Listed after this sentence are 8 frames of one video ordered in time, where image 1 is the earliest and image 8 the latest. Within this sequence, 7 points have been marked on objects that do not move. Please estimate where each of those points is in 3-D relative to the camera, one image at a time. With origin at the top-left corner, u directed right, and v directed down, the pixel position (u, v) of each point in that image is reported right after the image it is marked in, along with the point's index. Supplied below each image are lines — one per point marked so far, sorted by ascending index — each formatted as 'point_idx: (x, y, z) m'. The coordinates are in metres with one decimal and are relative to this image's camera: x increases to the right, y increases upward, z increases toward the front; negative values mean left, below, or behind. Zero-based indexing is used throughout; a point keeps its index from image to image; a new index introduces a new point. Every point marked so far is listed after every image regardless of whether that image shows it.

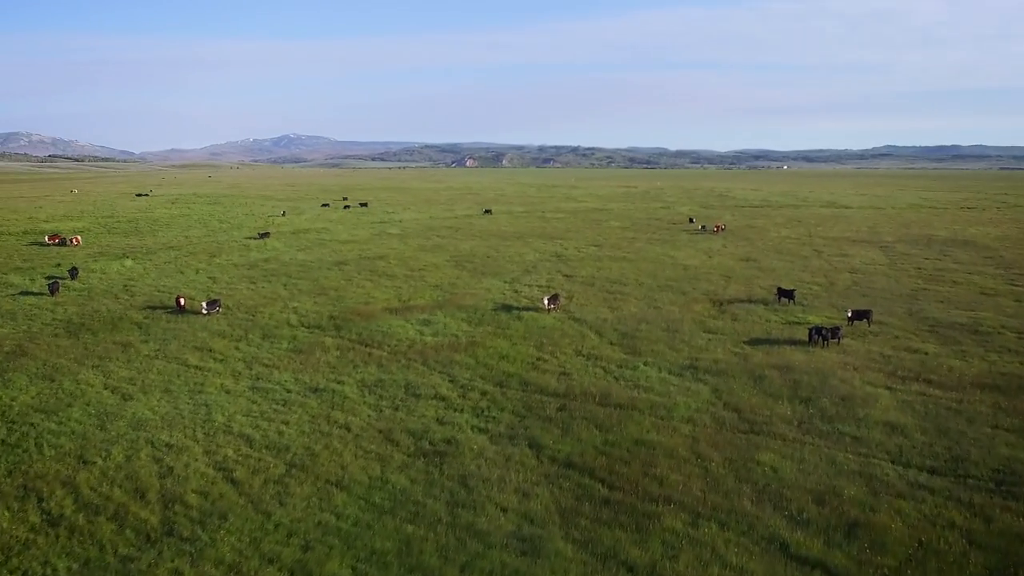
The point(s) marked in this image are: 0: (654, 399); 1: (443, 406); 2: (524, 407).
0: (+2.2, -1.8, +17.9) m
1: (-1.1, -1.9, +18.2) m
2: (+0.2, -1.9, +17.7) m
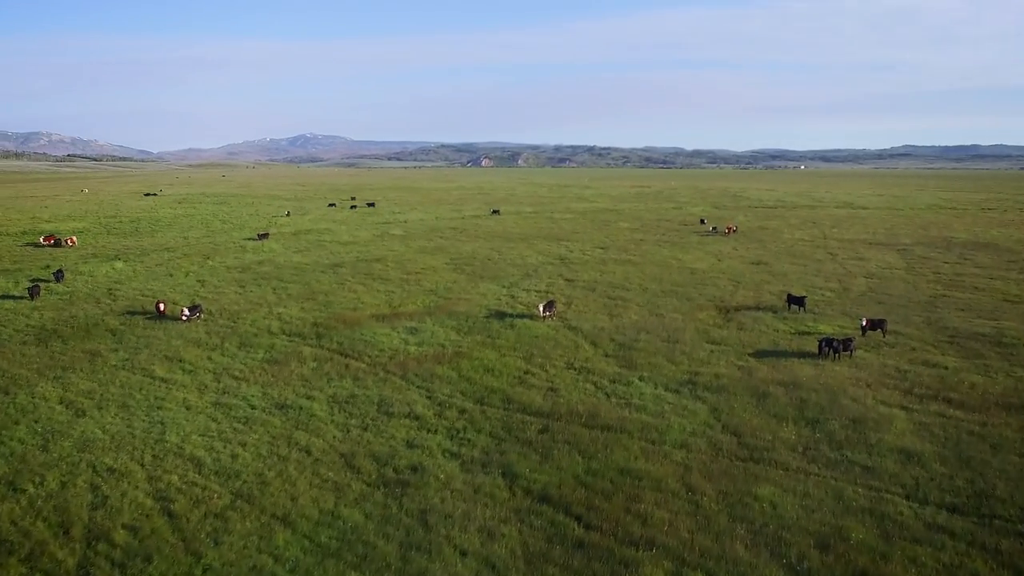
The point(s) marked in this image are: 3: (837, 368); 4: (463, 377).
0: (+1.9, -1.9, +16.3) m
1: (-1.4, -2.1, +16.7) m
2: (-0.1, -2.0, +16.2) m
3: (+5.7, -1.4, +19.6) m
4: (-0.9, -1.6, +19.7) m
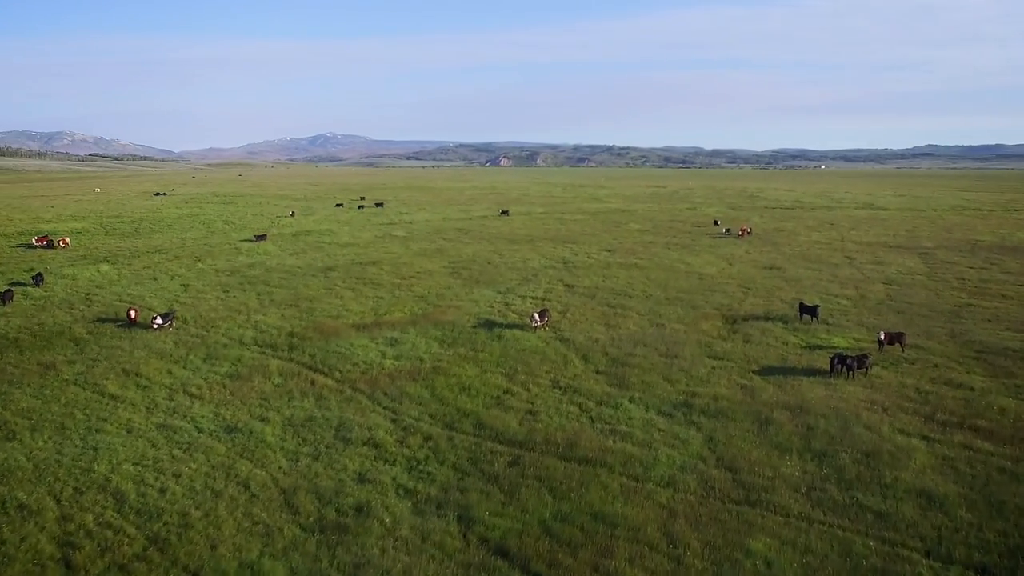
0: (+1.5, -2.1, +14.4) m
1: (-1.8, -2.2, +14.9) m
2: (-0.6, -2.2, +14.4) m
3: (+5.3, -1.6, +17.6) m
4: (-1.2, -1.7, +17.9) m
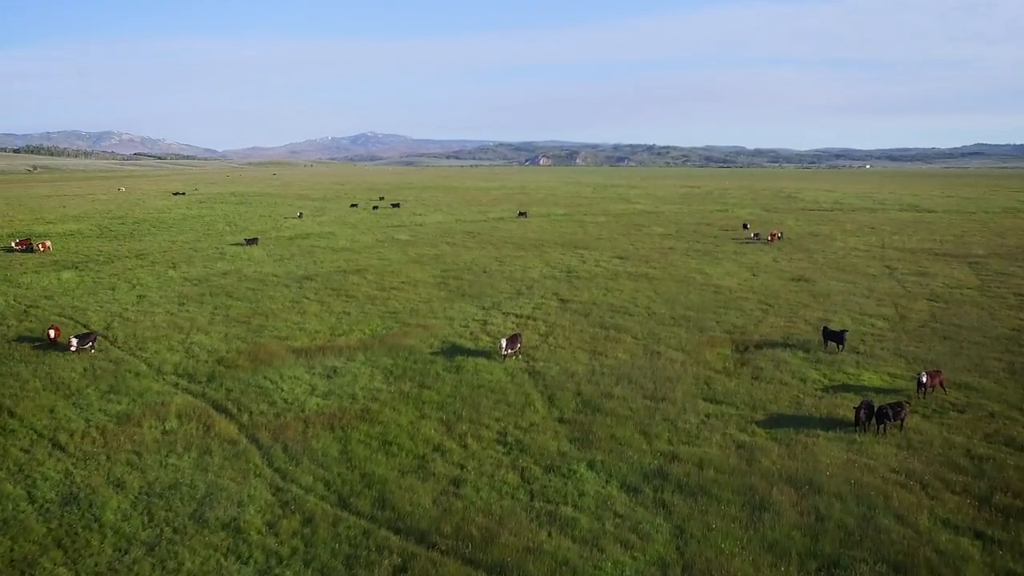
0: (+0.5, -2.4, +10.5) m
1: (-2.8, -2.6, +11.0) m
2: (-1.6, -2.5, +10.5) m
3: (+4.4, -2.0, +13.5) m
4: (-2.1, -2.1, +14.1) m
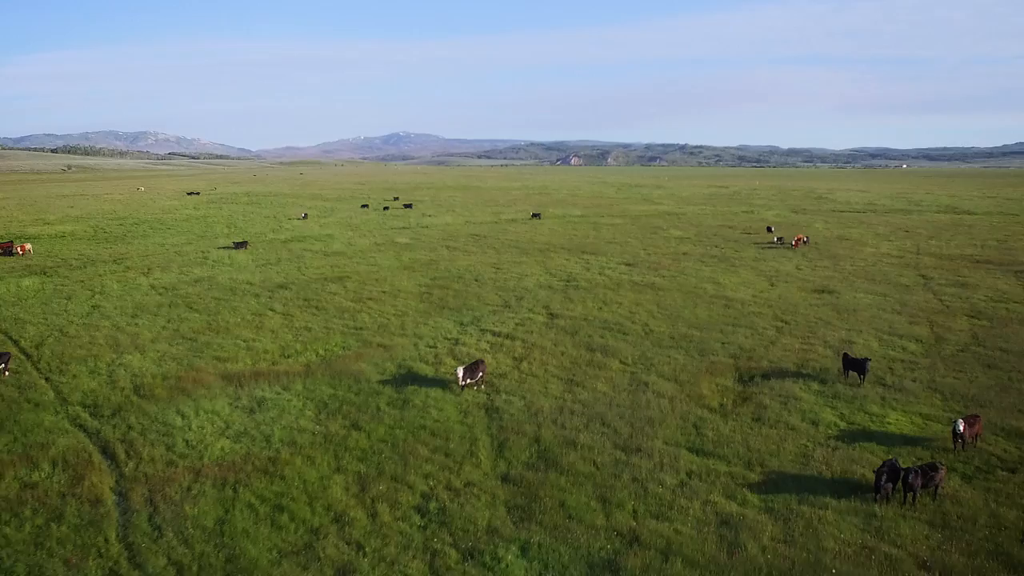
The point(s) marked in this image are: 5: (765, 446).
0: (-0.4, -2.7, +7.4) m
1: (-3.7, -2.8, +8.1) m
2: (-2.5, -2.8, +7.5) m
3: (+3.6, -2.2, +10.4) m
4: (-2.9, -2.3, +11.1) m
5: (+3.0, -1.9, +13.3) m
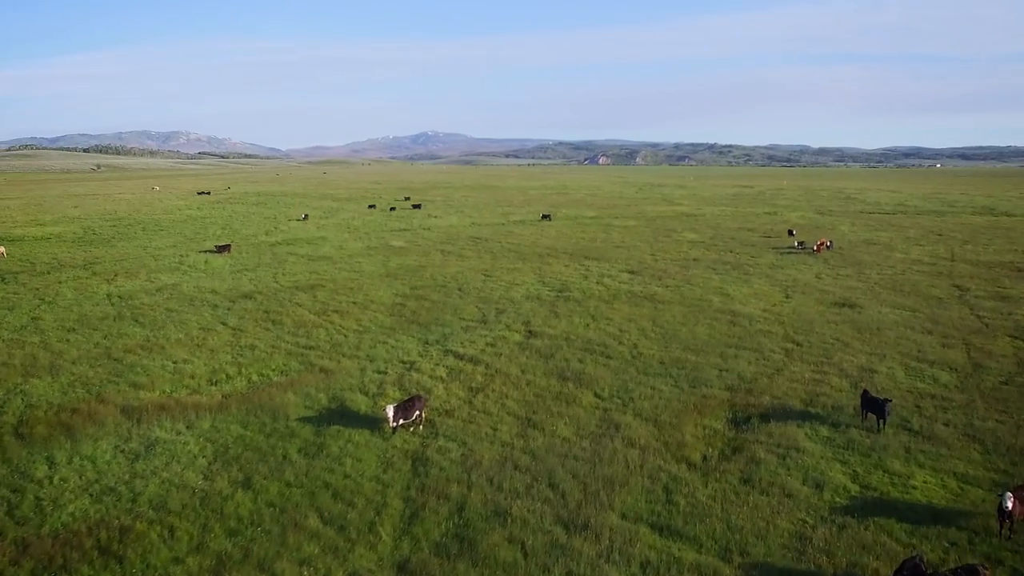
0: (-1.3, -3.0, +4.5) m
1: (-4.7, -3.1, +5.3) m
2: (-3.4, -3.0, +4.7) m
3: (+2.7, -2.5, +7.3) m
4: (-3.7, -2.6, +8.2) m
5: (+2.2, -2.1, +10.3) m
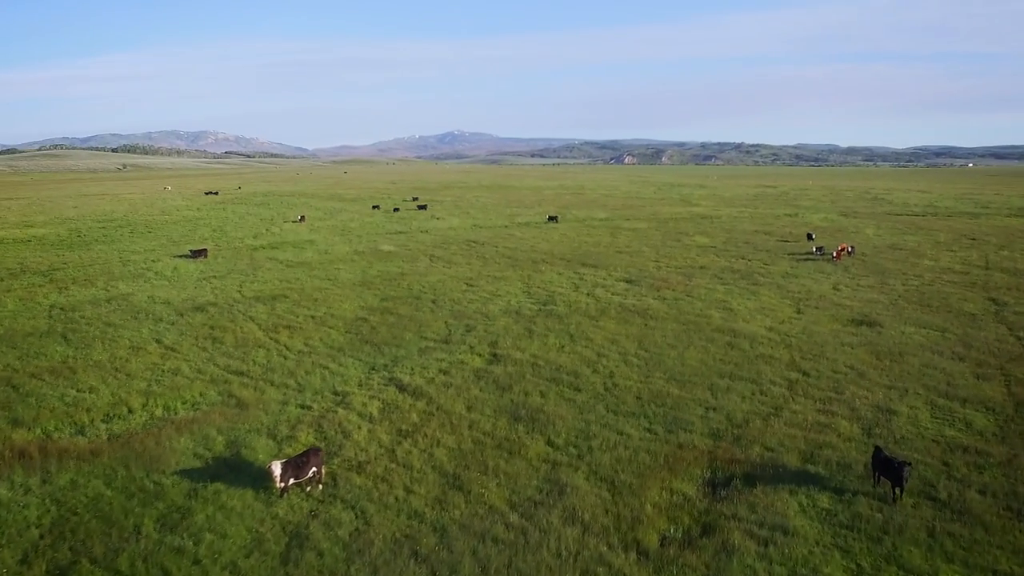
0: (-2.4, -3.2, +1.7) m
1: (-5.7, -3.3, +2.5) m
2: (-4.4, -3.3, +1.9) m
3: (+1.8, -2.8, +4.4) m
4: (-4.7, -2.8, +5.5) m
5: (+1.3, -2.4, +7.4) m
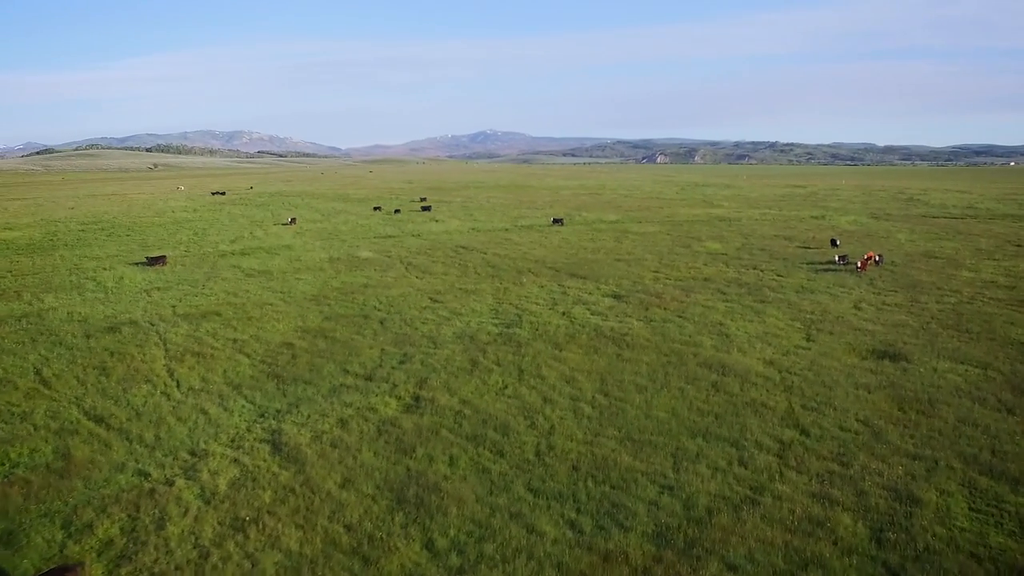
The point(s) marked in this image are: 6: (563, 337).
0: (-3.8, -3.5, -1.8) m
1: (-7.1, -3.6, -0.9) m
2: (-5.9, -3.6, -1.6) m
3: (+0.4, -3.1, +0.8) m
4: (-6.0, -3.2, +2.0) m
5: (0.0, -2.7, +3.7) m
6: (+0.9, -0.9, +18.9) m
